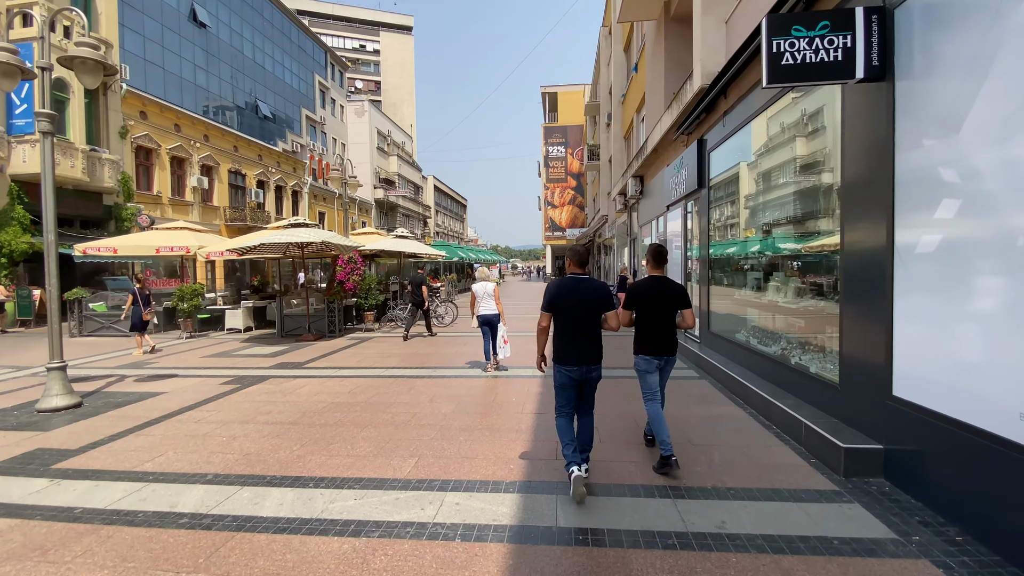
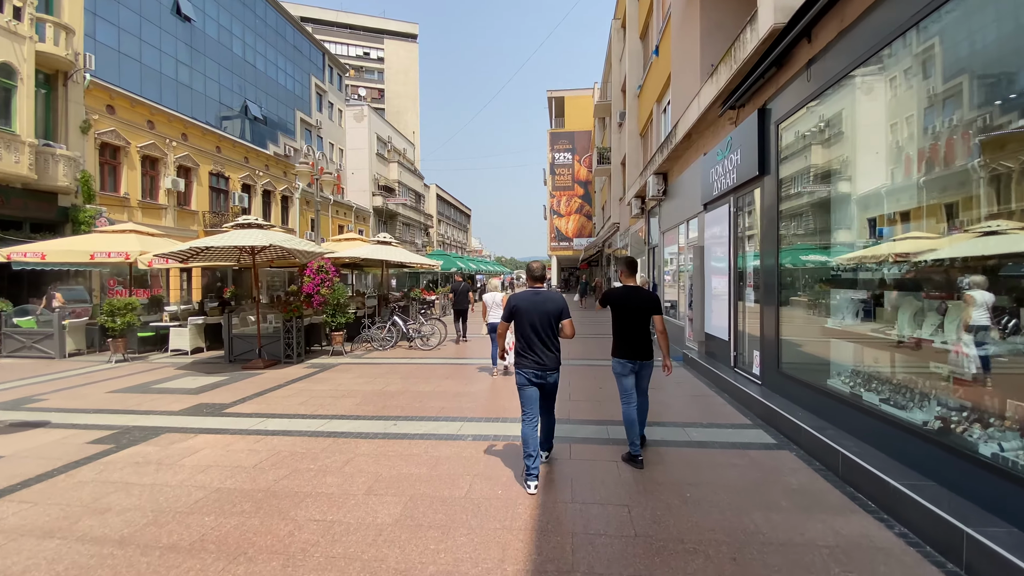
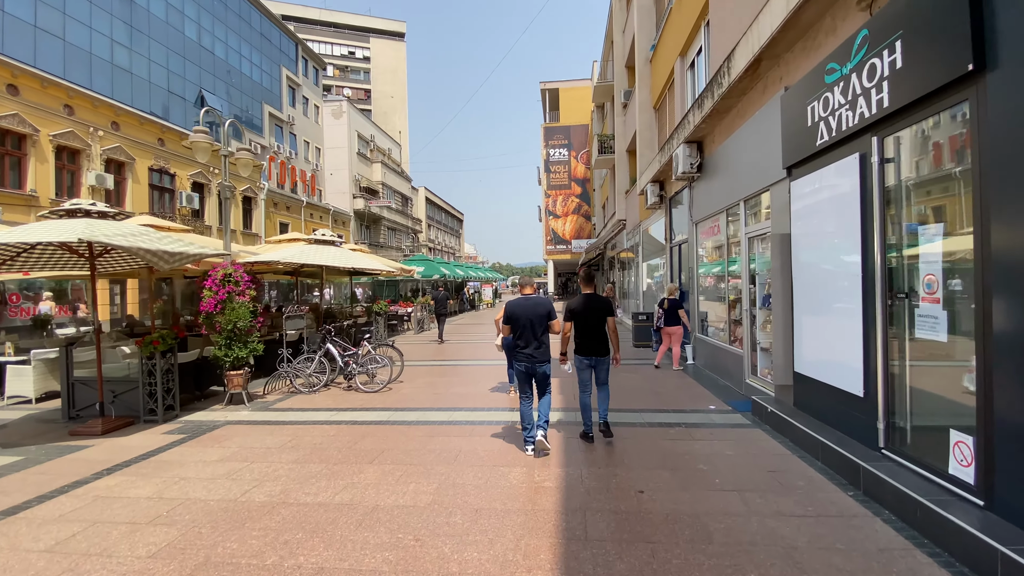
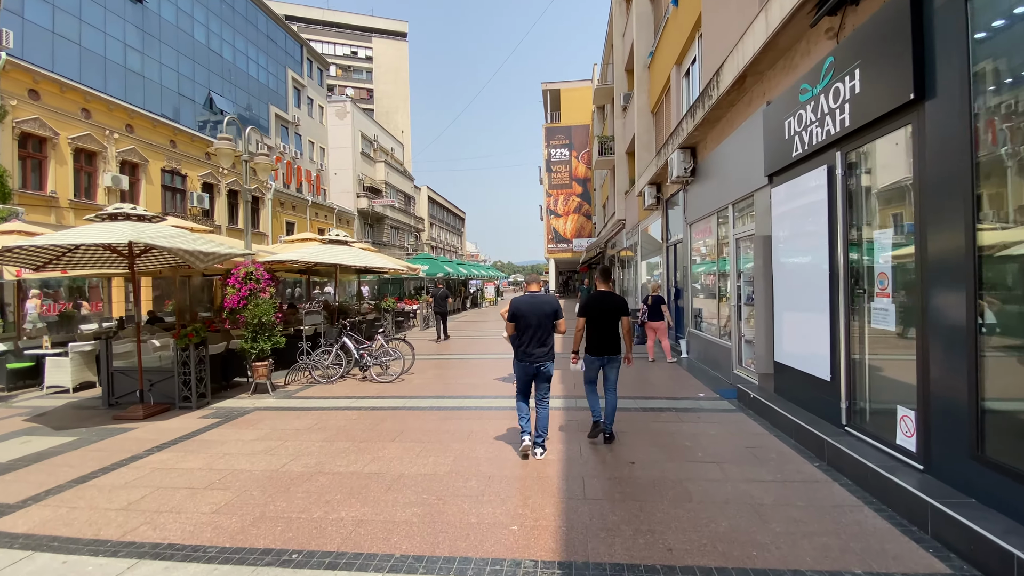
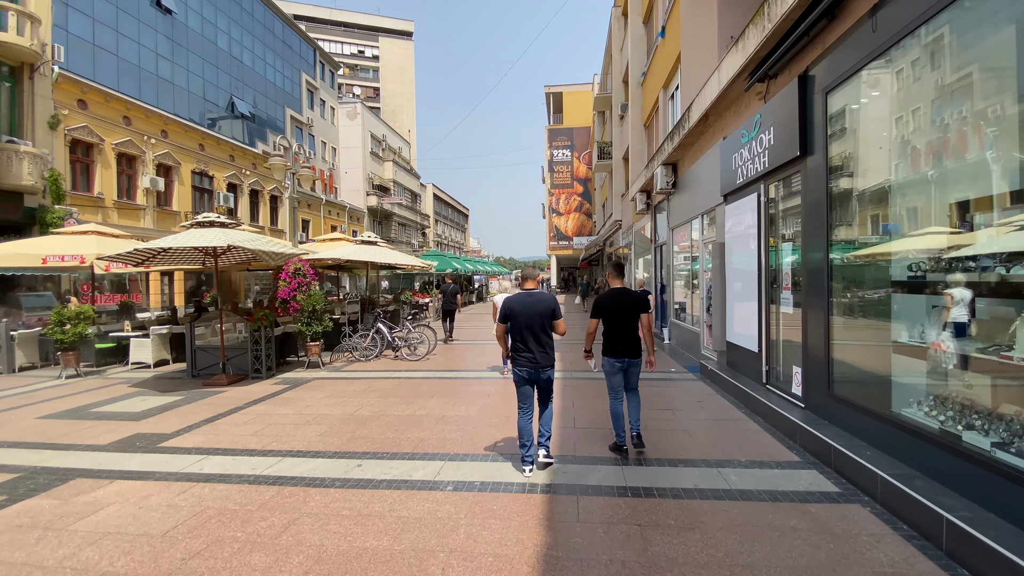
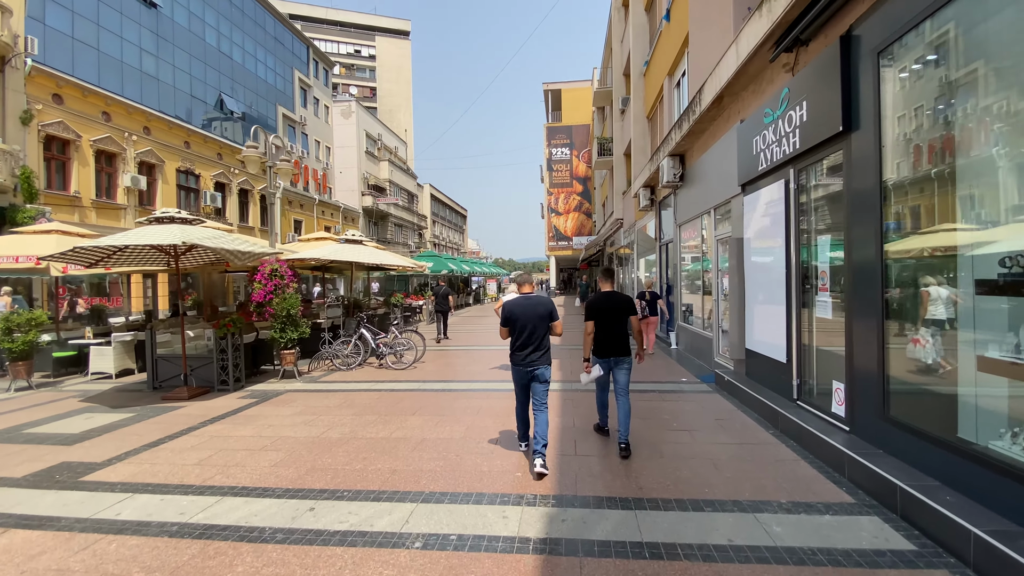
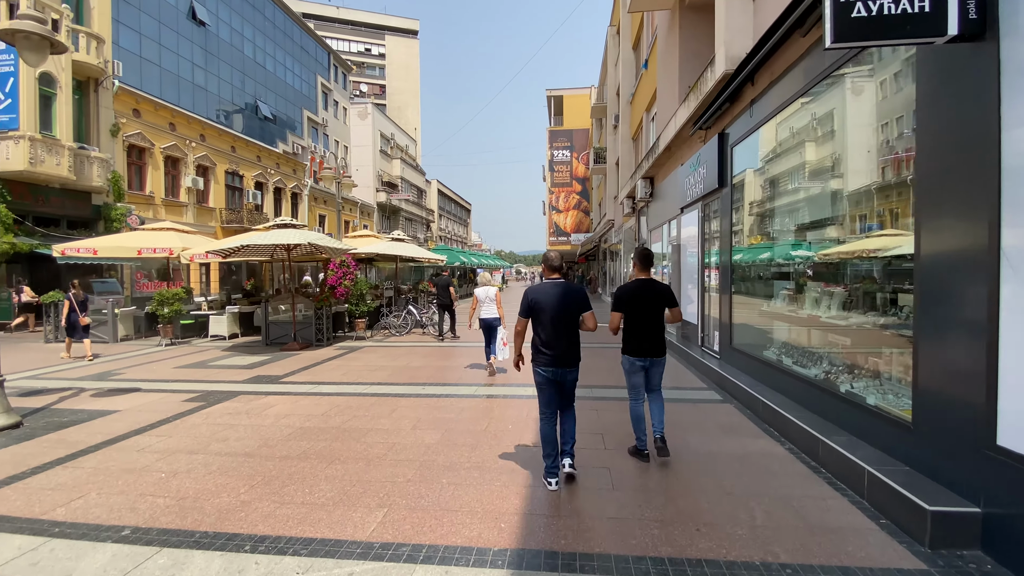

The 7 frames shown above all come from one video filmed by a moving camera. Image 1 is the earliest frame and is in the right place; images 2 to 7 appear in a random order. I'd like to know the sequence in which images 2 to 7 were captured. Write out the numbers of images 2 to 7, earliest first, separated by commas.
7, 2, 5, 6, 4, 3
